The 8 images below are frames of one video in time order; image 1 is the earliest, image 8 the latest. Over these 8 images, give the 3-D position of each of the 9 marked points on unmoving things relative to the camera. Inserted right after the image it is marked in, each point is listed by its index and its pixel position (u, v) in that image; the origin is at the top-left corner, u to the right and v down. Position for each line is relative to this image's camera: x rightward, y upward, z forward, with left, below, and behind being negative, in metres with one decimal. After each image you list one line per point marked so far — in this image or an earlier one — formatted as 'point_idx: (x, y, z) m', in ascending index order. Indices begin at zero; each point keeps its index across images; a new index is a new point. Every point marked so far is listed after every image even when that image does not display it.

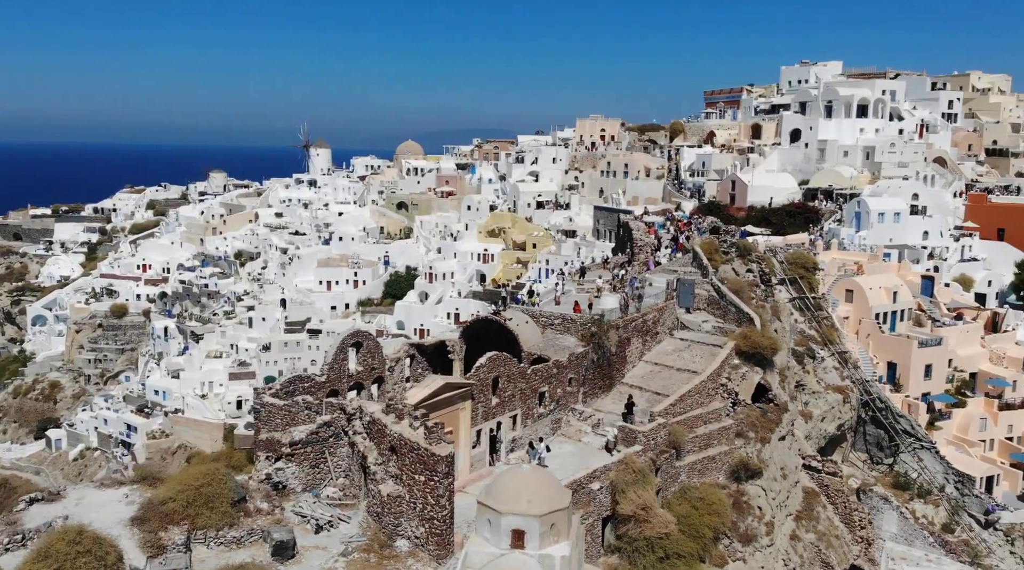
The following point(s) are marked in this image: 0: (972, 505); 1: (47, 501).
0: (+9.7, -4.6, +17.5) m
1: (-4.3, -2.0, +7.7) m
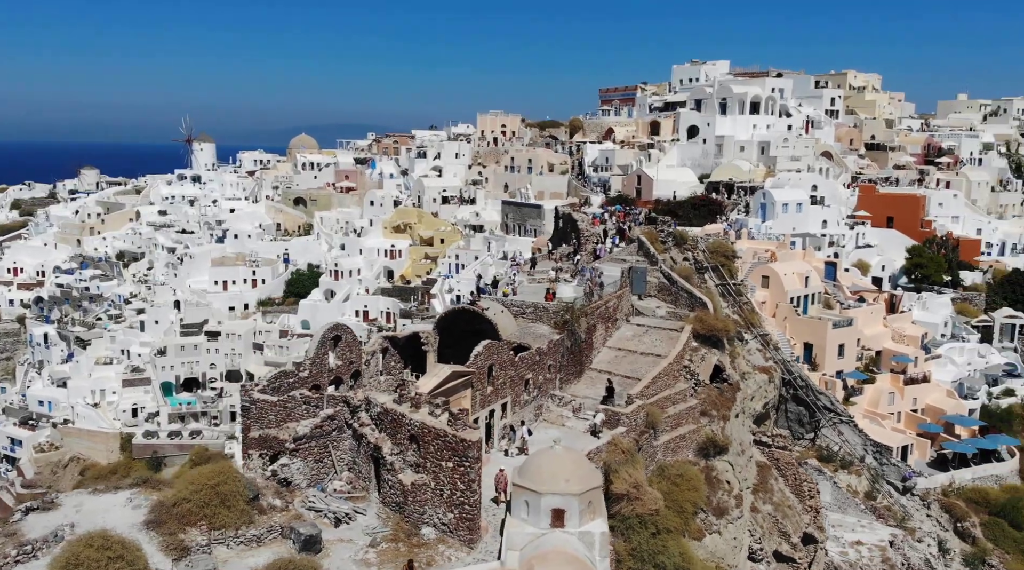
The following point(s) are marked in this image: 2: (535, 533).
0: (+8.5, -4.2, +18.9) m
1: (-4.1, -2.0, +7.3) m
2: (+0.2, -2.0, +6.7) m
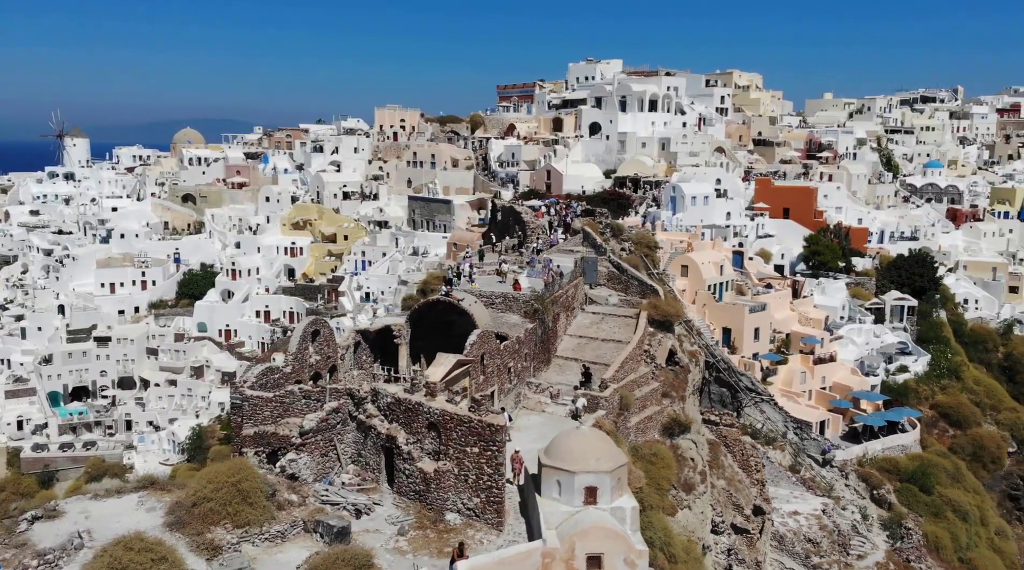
0: (+7.2, -3.9, +20.1) m
1: (-3.8, -1.9, +6.9) m
2: (+0.5, -1.9, +6.9) m
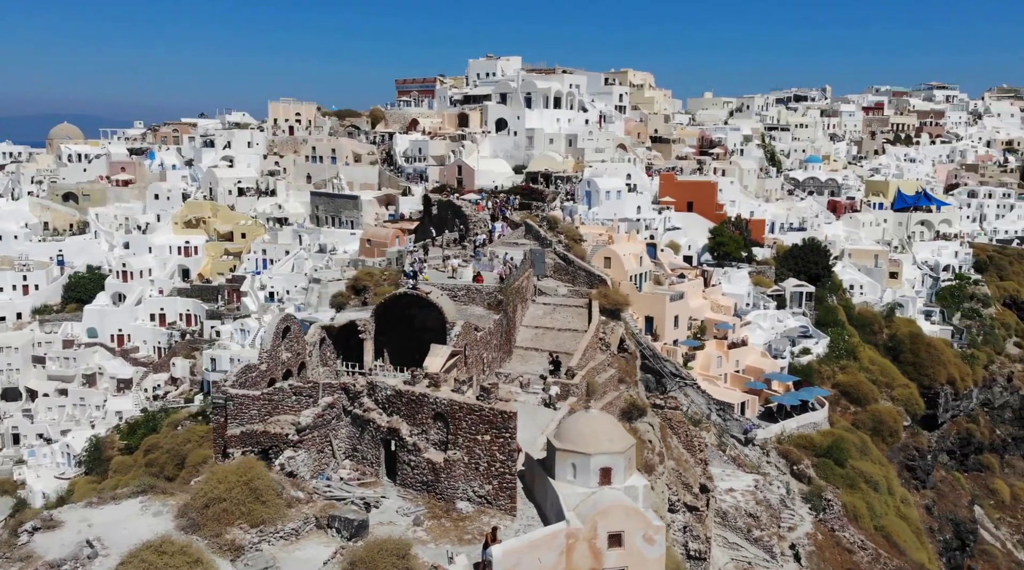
0: (+5.6, -3.6, +21.0) m
1: (-3.6, -1.9, +6.5) m
2: (+0.6, -1.8, +7.1) m
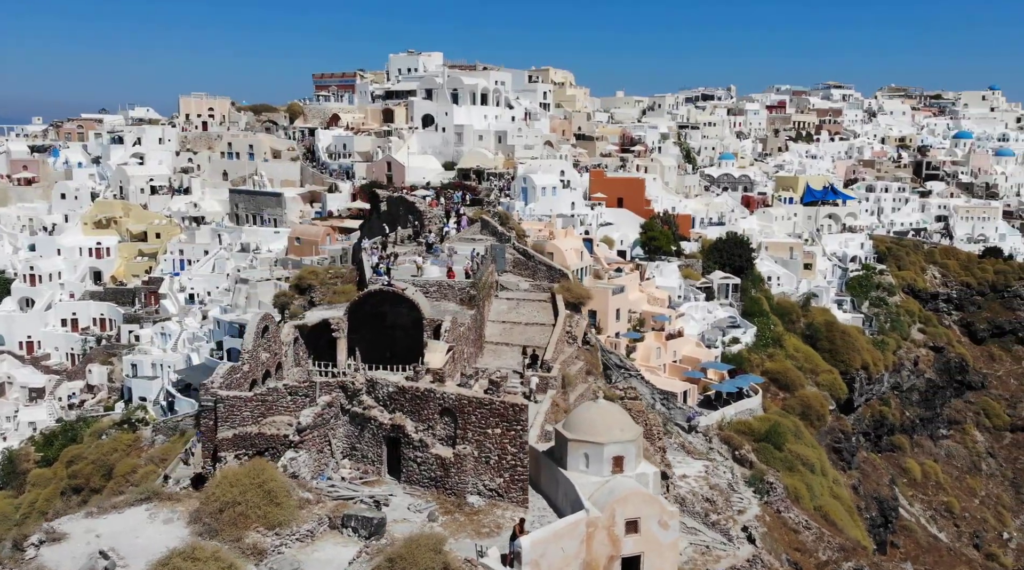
0: (+4.3, -3.4, +21.6) m
1: (-3.4, -1.9, +6.2) m
2: (+0.8, -1.7, +7.2) m
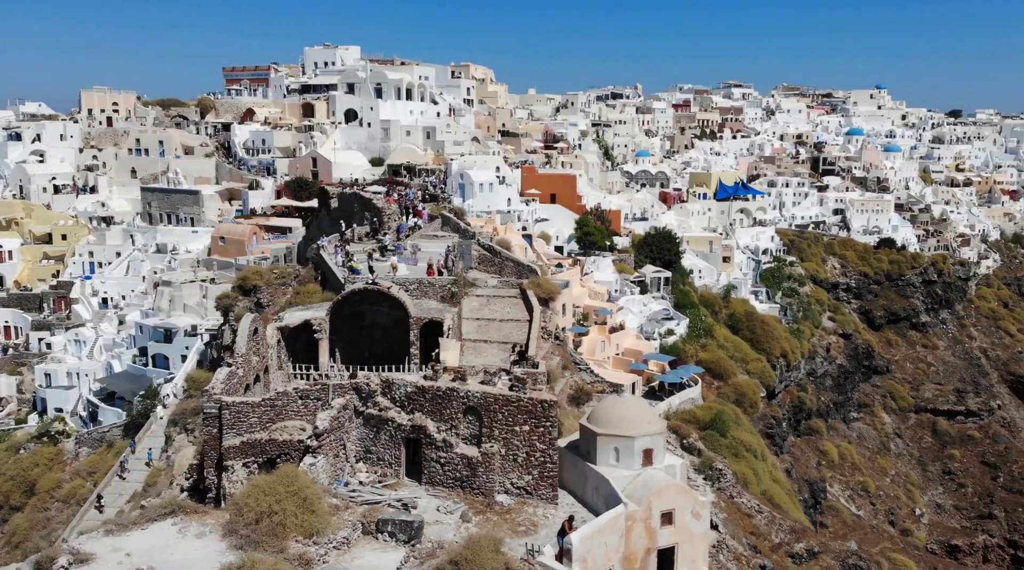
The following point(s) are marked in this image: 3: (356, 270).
0: (+3.1, -3.2, +21.9) m
1: (-3.0, -1.9, +5.8) m
2: (+1.0, -1.6, +7.3) m
3: (-2.4, +0.3, +13.0) m
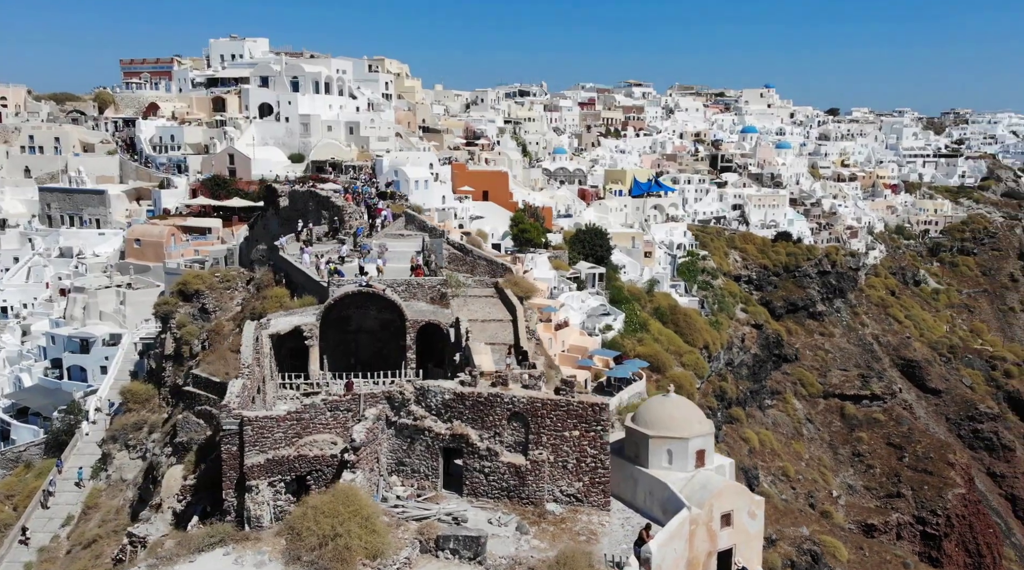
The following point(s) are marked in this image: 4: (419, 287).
0: (+1.9, -3.1, +21.9) m
1: (-2.4, -2.0, +5.2) m
2: (+1.5, -1.6, +7.1) m
3: (-2.6, +0.2, +12.4) m
4: (-1.3, 0.0, +11.7) m
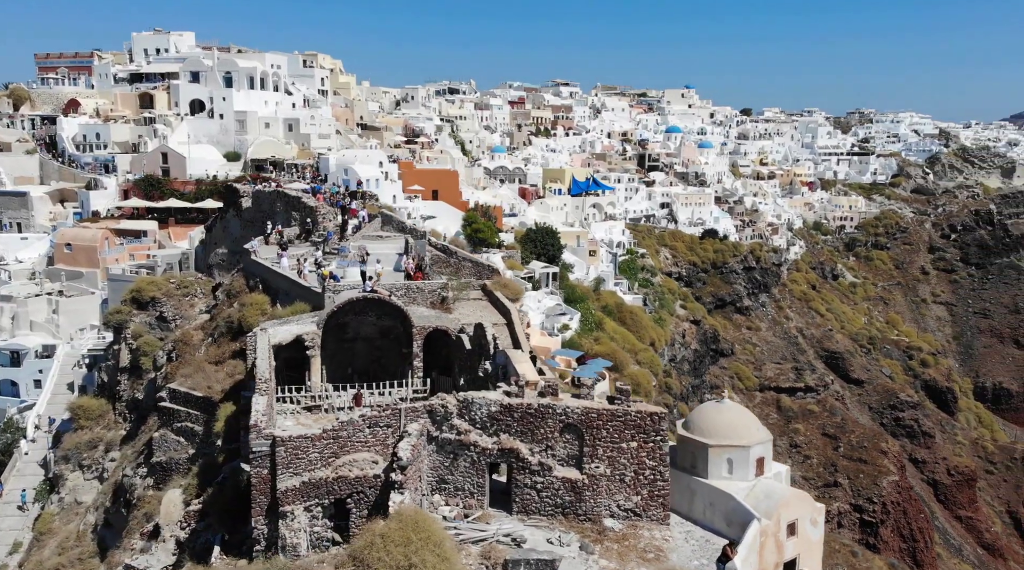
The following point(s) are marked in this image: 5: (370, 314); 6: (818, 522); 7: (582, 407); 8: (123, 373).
0: (+1.1, -3.2, +21.7) m
1: (-1.7, -2.1, +4.7) m
2: (+1.9, -1.6, +6.9) m
3: (-2.6, +0.1, +11.8) m
4: (-1.3, -0.1, +11.2) m
5: (-1.8, -0.4, +10.6) m
6: (+2.5, -2.0, +7.0) m
7: (+0.6, -1.0, +6.9) m
8: (-7.7, -1.7, +16.6) m
